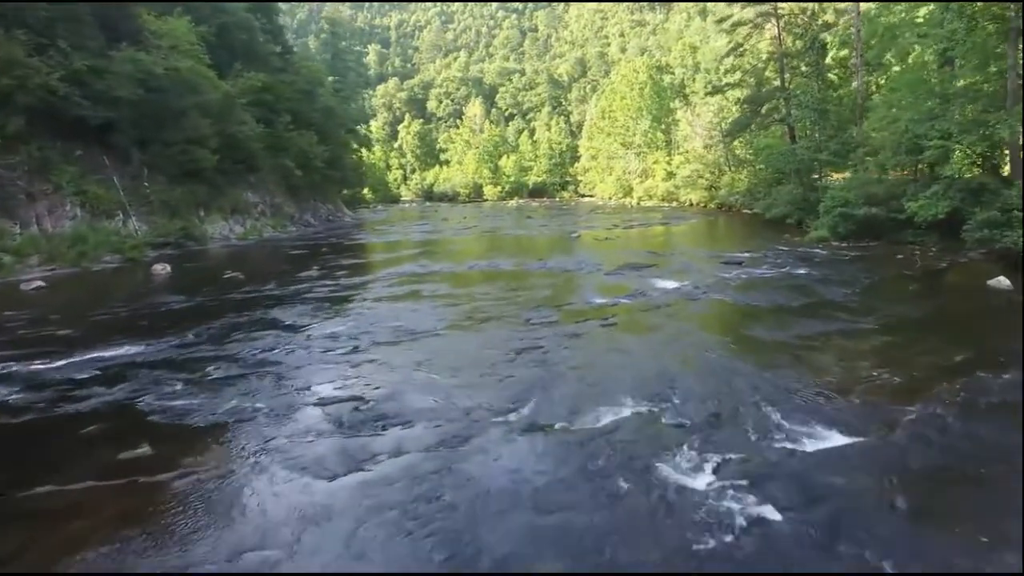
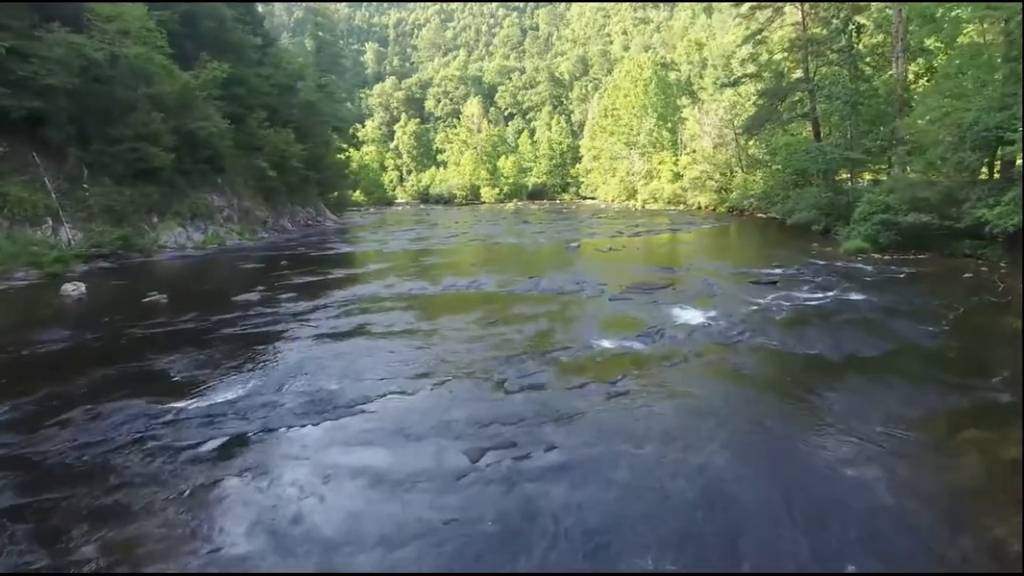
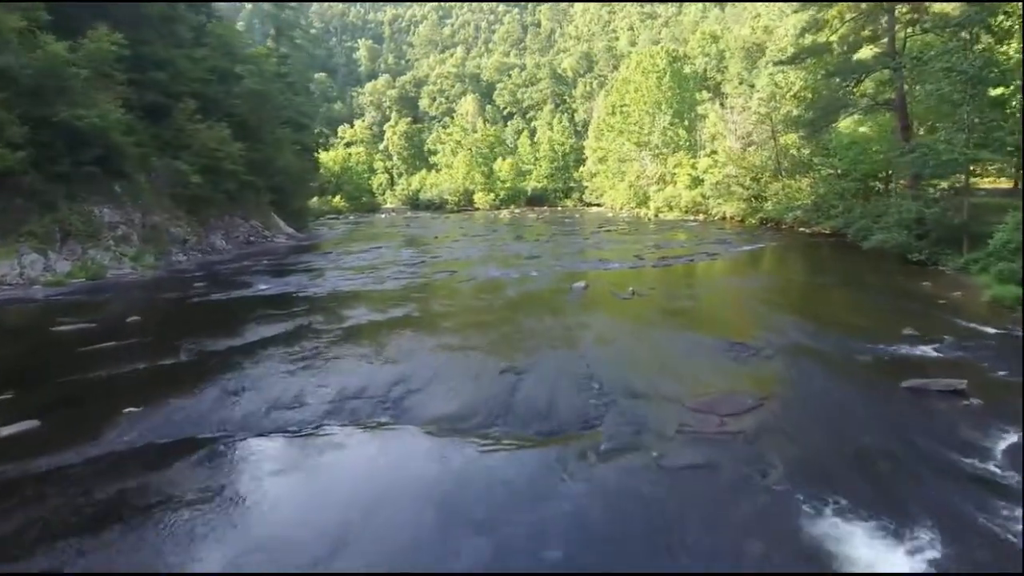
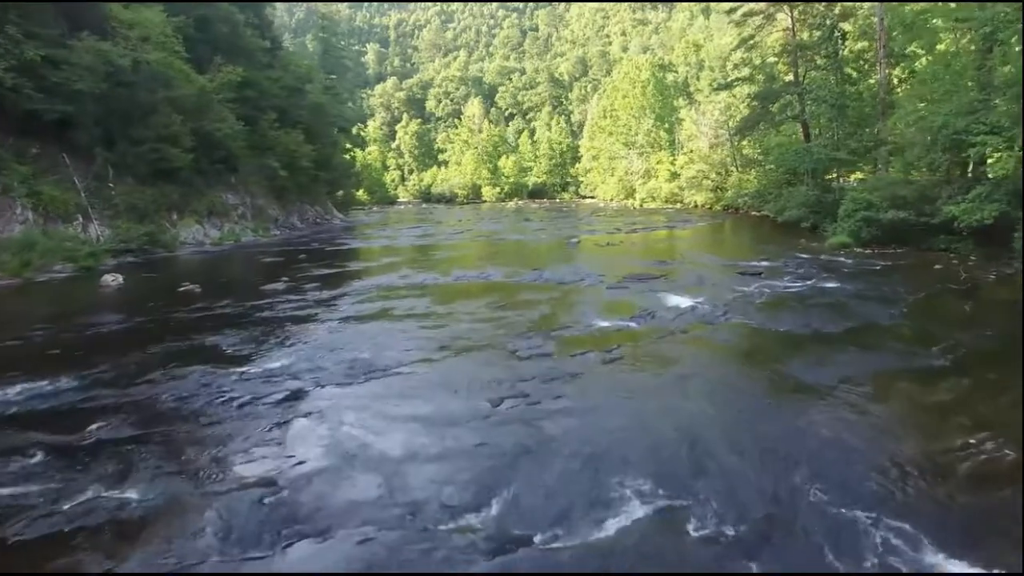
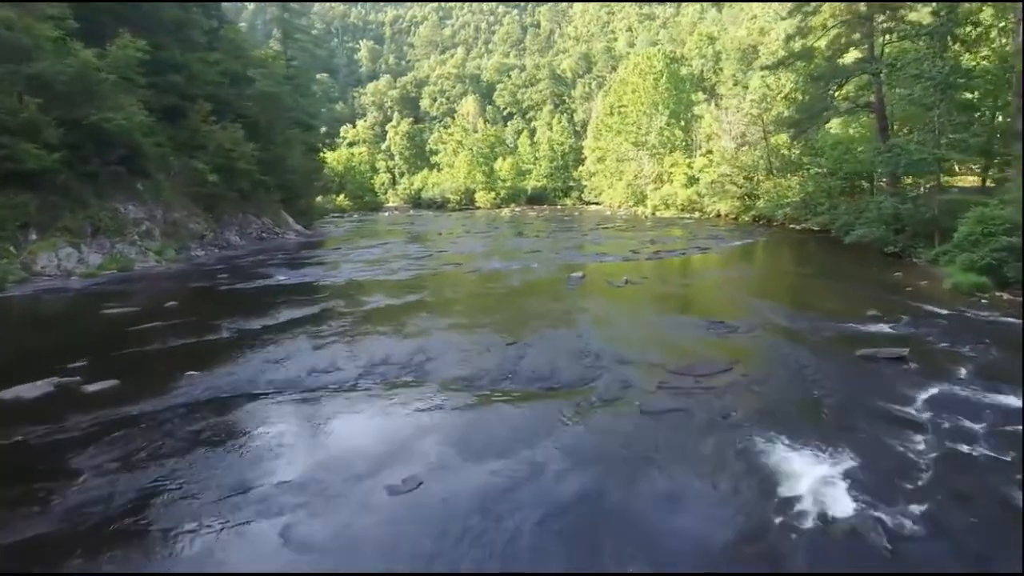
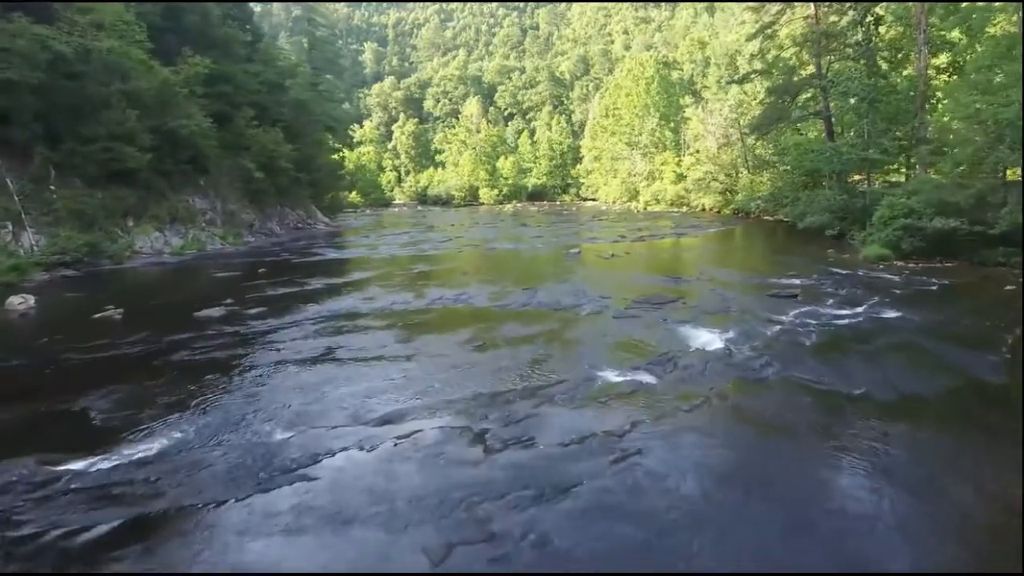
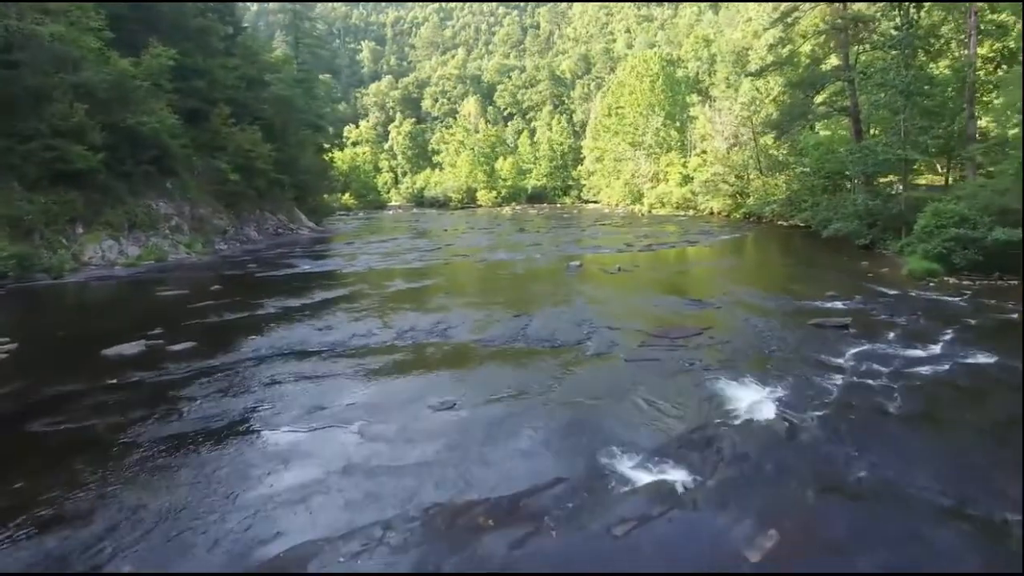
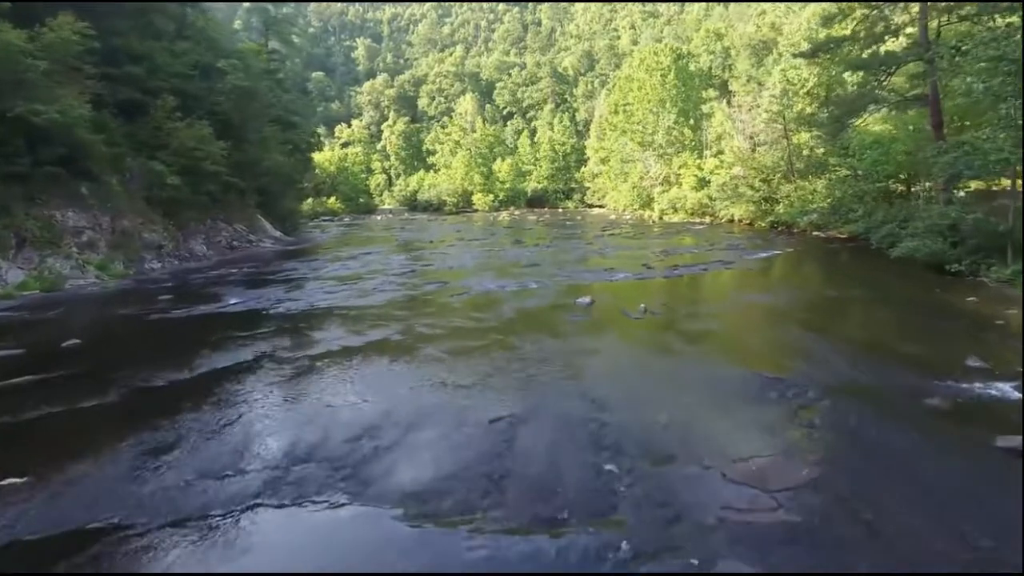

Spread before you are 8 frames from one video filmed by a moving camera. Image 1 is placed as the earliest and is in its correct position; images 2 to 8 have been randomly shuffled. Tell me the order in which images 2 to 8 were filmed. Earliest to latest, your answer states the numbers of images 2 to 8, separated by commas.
4, 2, 6, 7, 5, 3, 8
